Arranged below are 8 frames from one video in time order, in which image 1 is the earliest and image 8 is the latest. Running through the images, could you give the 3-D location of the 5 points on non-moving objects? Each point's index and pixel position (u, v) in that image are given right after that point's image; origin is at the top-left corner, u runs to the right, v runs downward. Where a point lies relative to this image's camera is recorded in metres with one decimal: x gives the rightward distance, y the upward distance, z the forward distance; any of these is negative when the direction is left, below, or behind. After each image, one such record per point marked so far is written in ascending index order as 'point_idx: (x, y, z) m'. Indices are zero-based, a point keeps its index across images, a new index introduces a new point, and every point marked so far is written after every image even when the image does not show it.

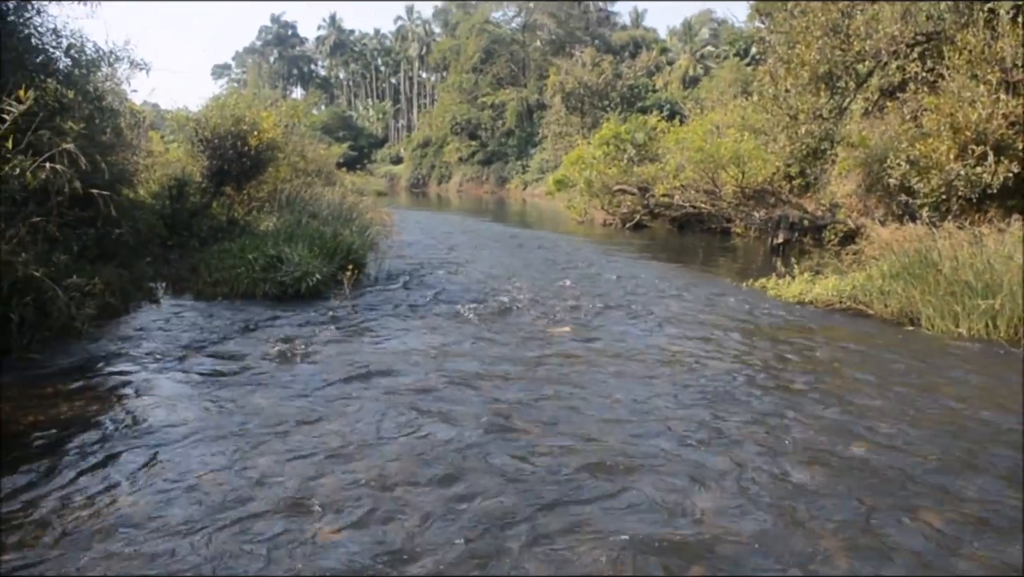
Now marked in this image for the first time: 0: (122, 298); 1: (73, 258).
0: (-3.4, -0.1, +13.1) m
1: (-3.7, +0.3, +12.8) m
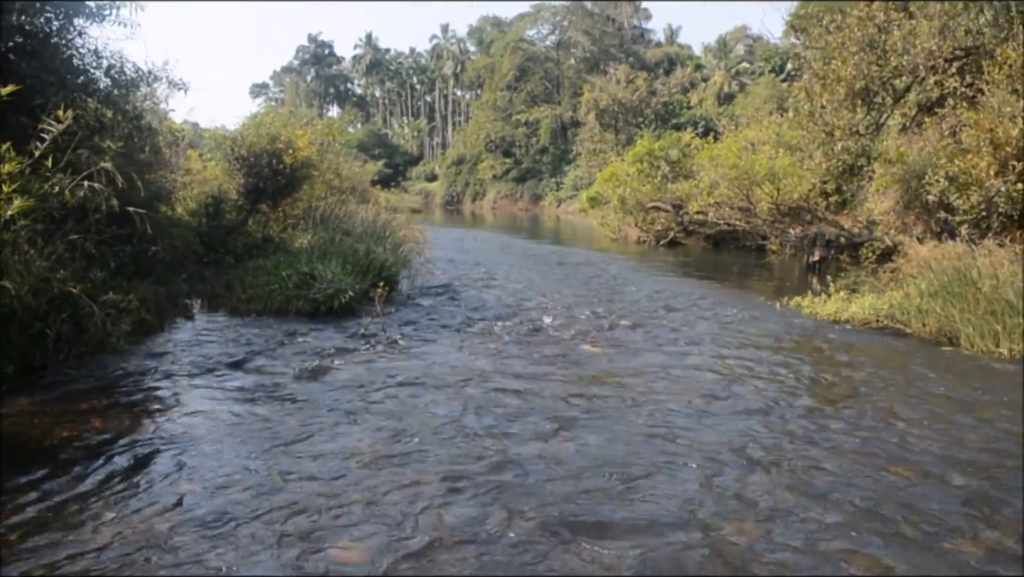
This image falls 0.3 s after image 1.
0: (-3.1, -0.2, +13.3) m
1: (-3.4, +0.1, +13.0) m
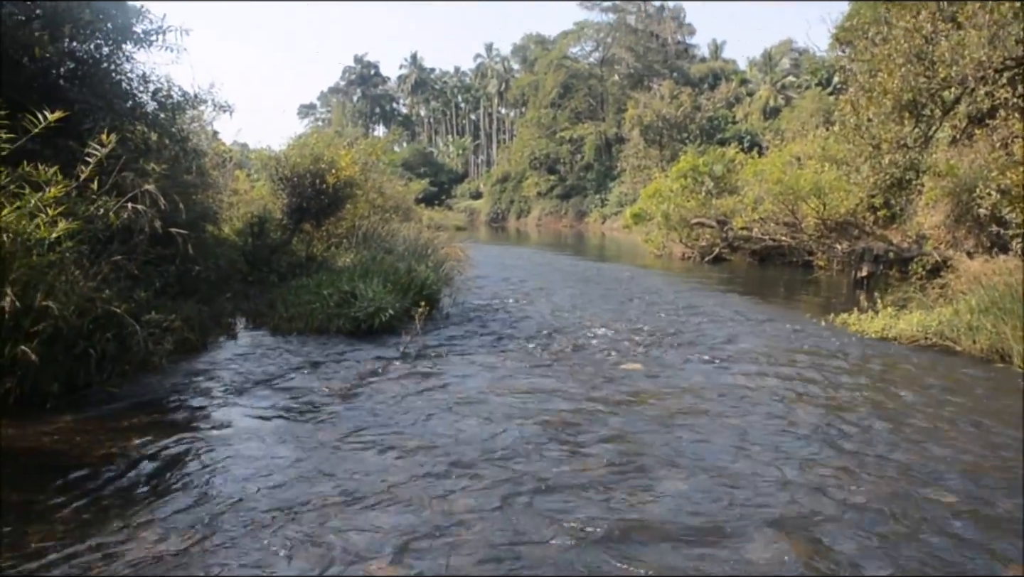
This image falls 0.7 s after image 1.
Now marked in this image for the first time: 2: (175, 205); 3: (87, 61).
0: (-2.8, -0.4, +13.6) m
1: (-3.1, 0.0, +13.3) m
2: (-3.0, +0.7, +13.6) m
3: (-3.7, +2.0, +13.3) m
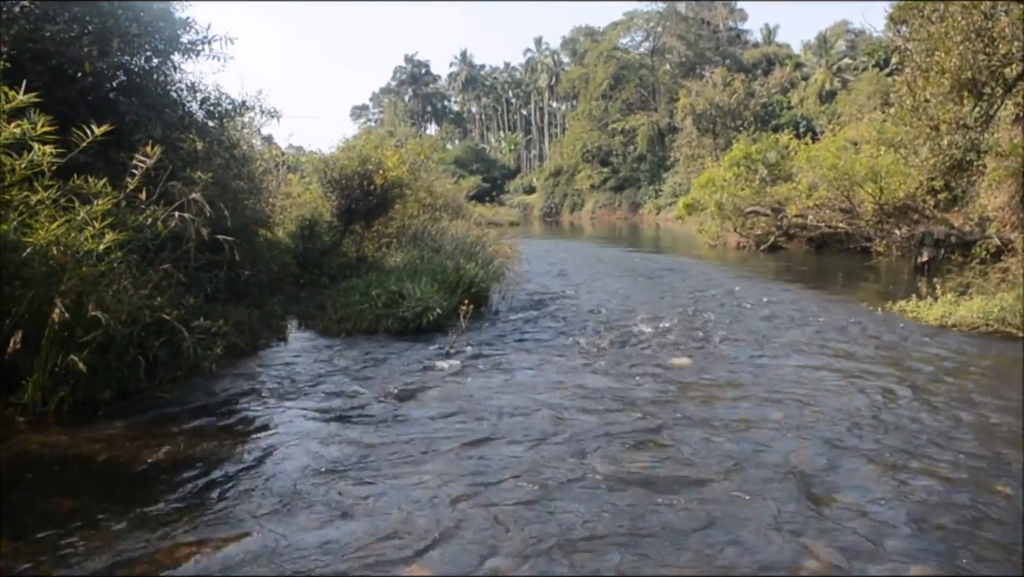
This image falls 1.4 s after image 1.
0: (-2.3, -0.4, +13.9) m
1: (-2.7, -0.1, +13.6) m
2: (-2.6, +0.7, +13.8) m
3: (-3.4, +1.9, +13.6) m
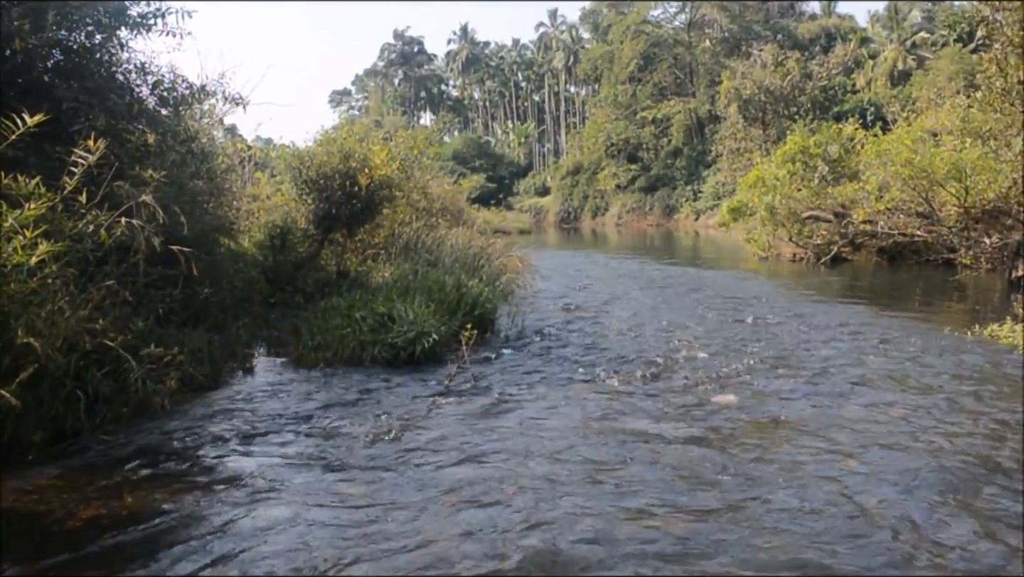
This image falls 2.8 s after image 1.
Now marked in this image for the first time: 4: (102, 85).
0: (-2.2, -0.6, +11.6) m
1: (-2.6, -0.3, +11.3) m
2: (-2.5, +0.5, +11.5) m
3: (-3.3, +1.8, +11.3) m
4: (-3.1, +1.5, +11.4) m
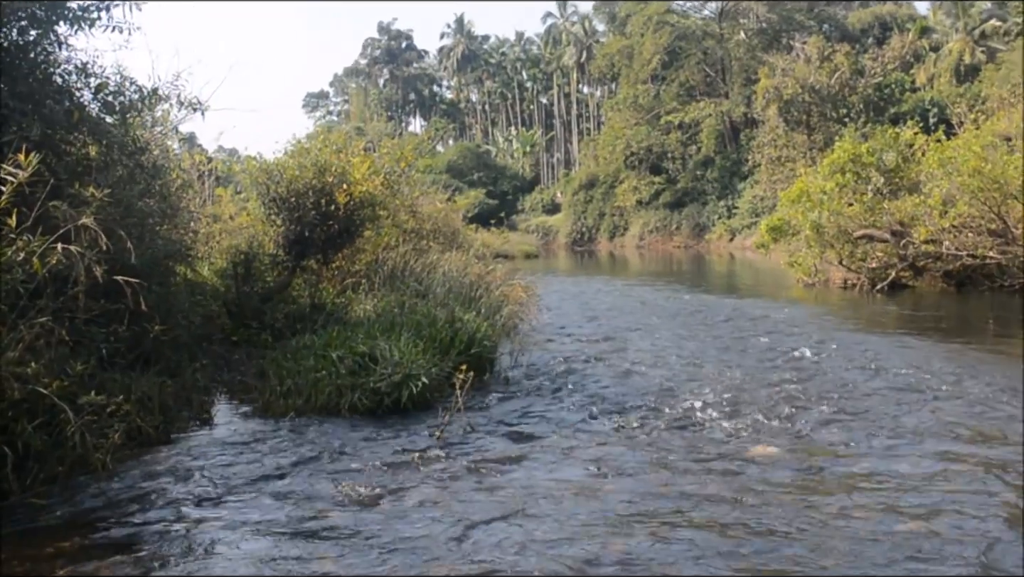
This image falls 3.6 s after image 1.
0: (-2.2, -0.8, +9.9) m
1: (-2.6, -0.5, +9.6) m
2: (-2.5, +0.3, +9.9) m
3: (-3.3, +1.5, +9.7) m
4: (-3.1, +1.3, +9.8) m
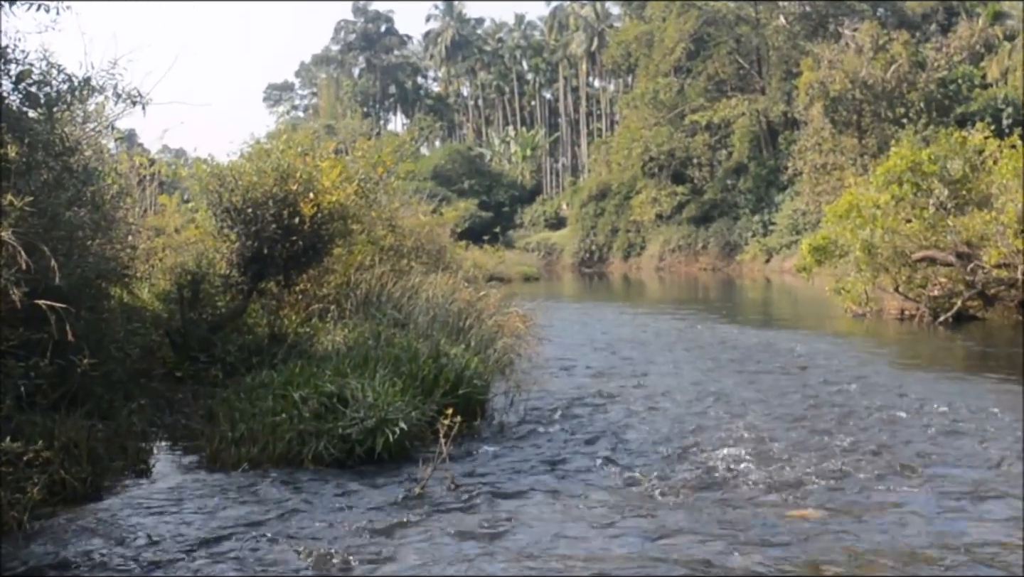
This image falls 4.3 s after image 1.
0: (-2.2, -1.0, +8.4) m
1: (-2.6, -0.6, +8.1) m
2: (-2.5, +0.1, +8.3) m
3: (-3.3, +1.4, +8.2) m
4: (-3.1, +1.2, +8.2) m
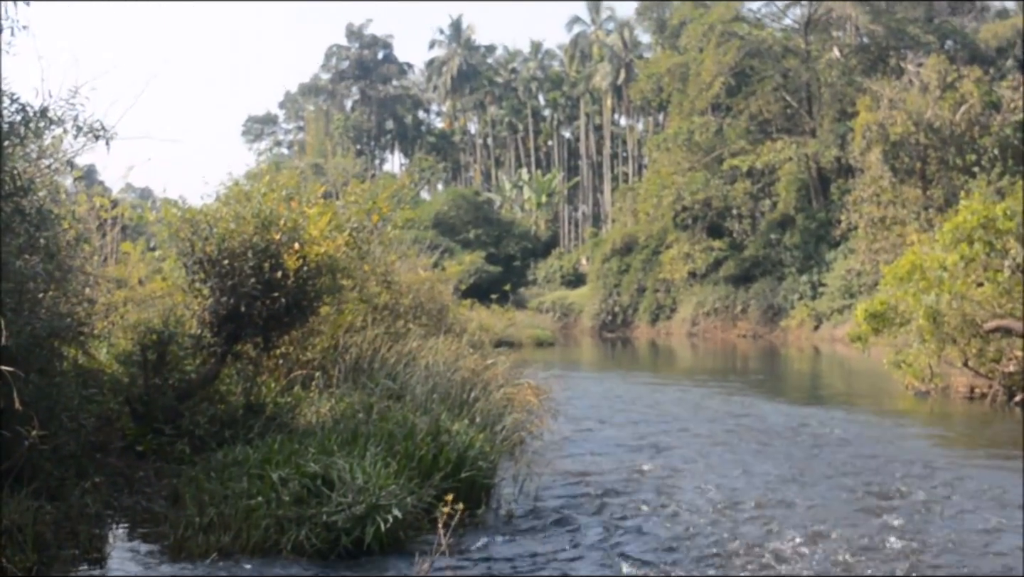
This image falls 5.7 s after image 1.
0: (-2.2, -1.2, +7.3) m
1: (-2.6, -0.9, +7.0) m
2: (-2.4, -0.1, +7.3) m
3: (-3.2, +1.1, +7.1) m
4: (-3.0, +0.9, +7.2) m
